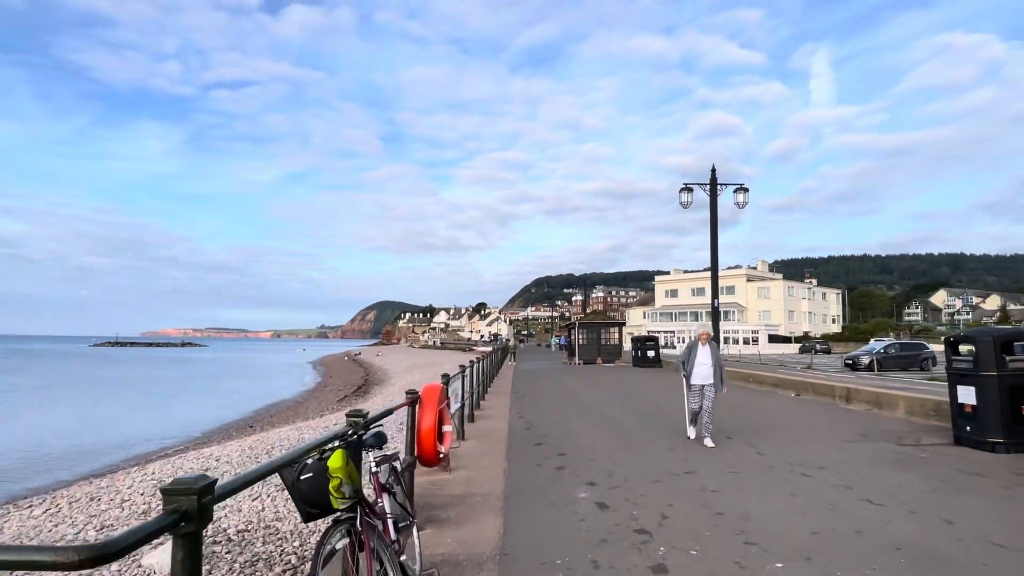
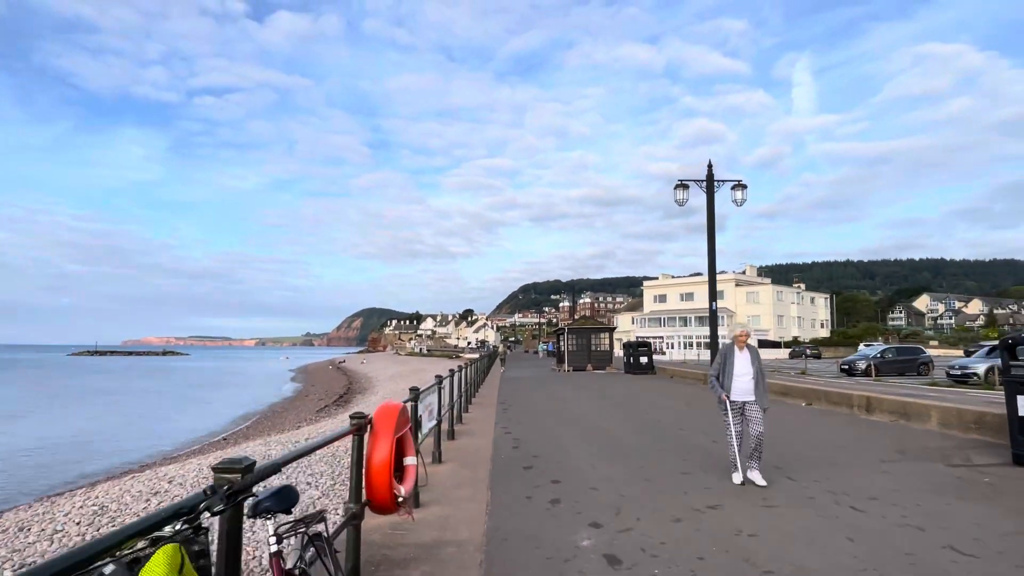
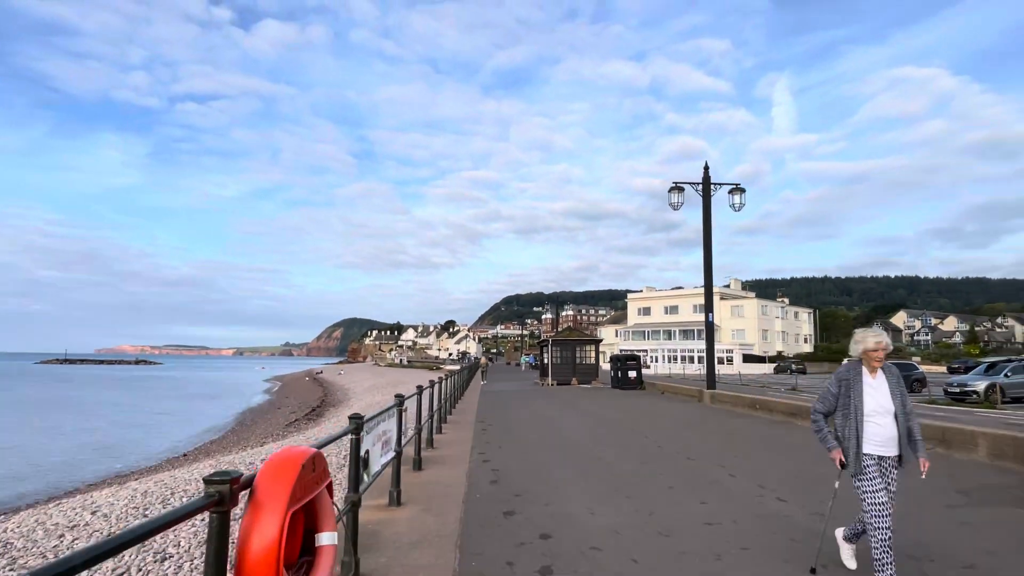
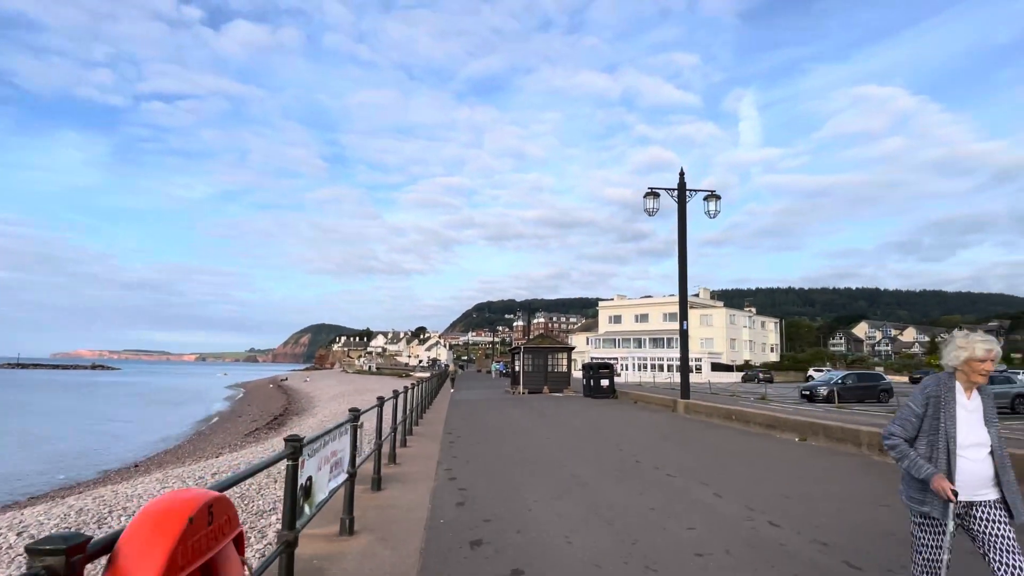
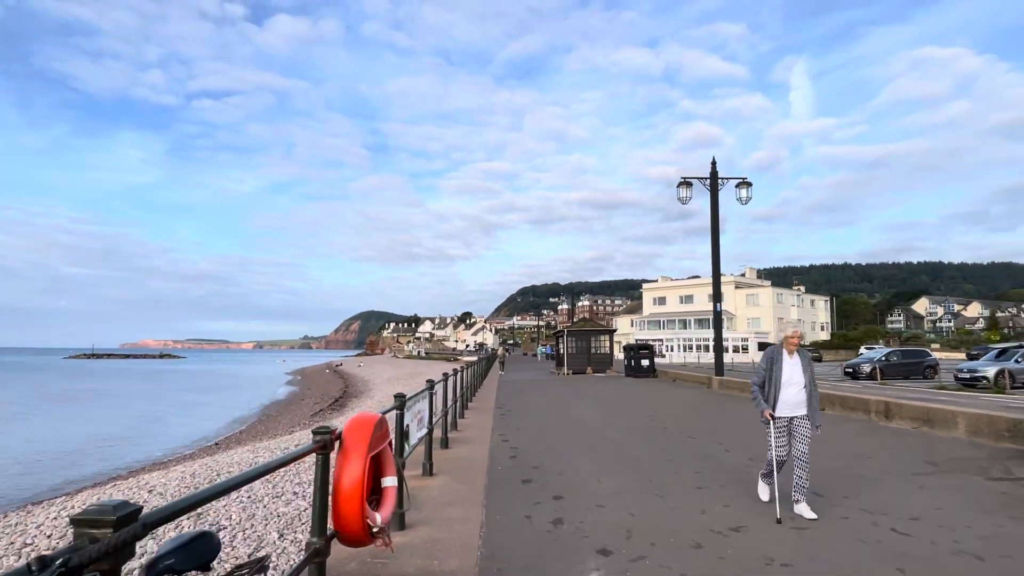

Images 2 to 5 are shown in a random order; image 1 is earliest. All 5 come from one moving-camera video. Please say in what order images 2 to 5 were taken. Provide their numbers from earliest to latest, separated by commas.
2, 5, 3, 4
